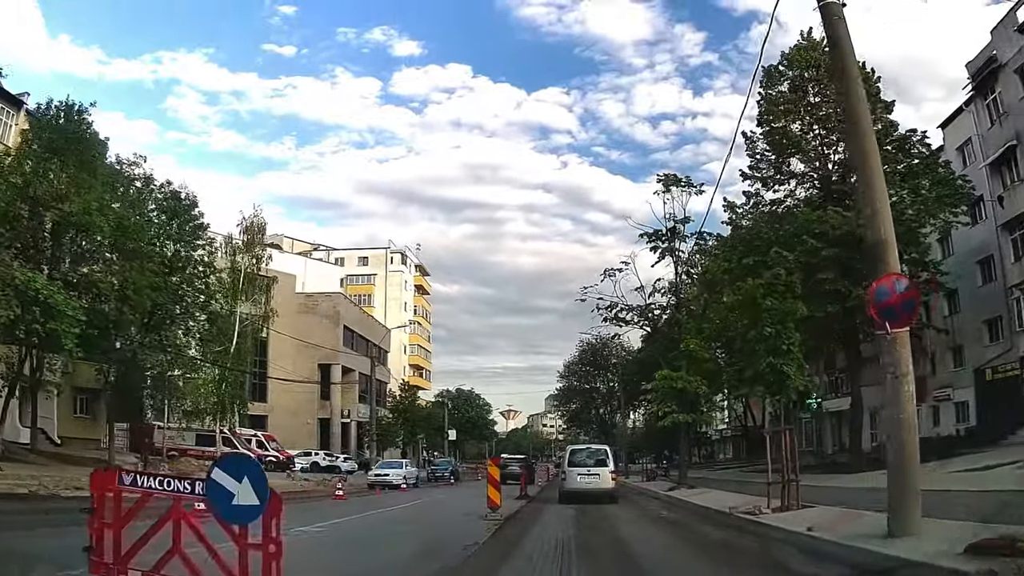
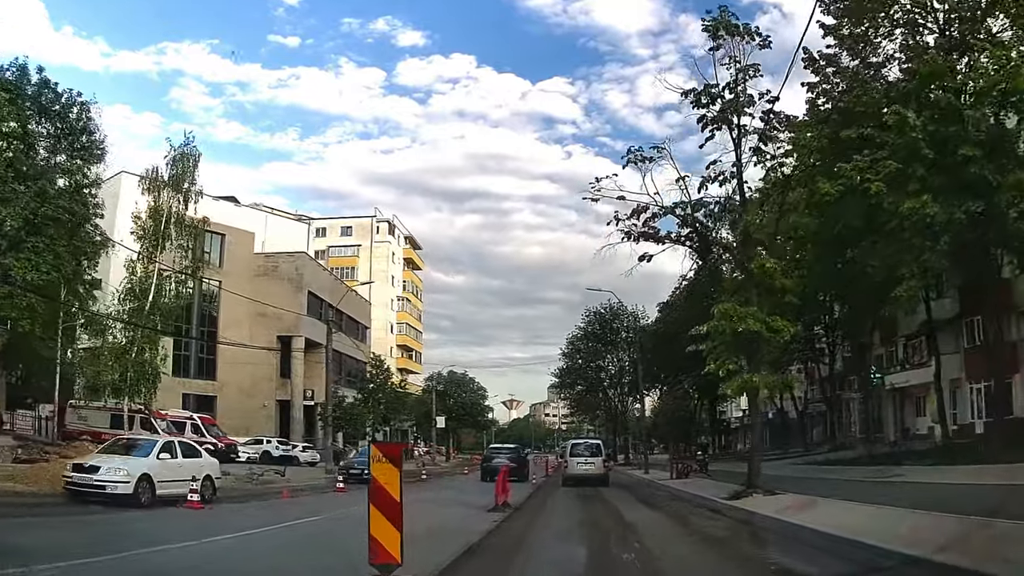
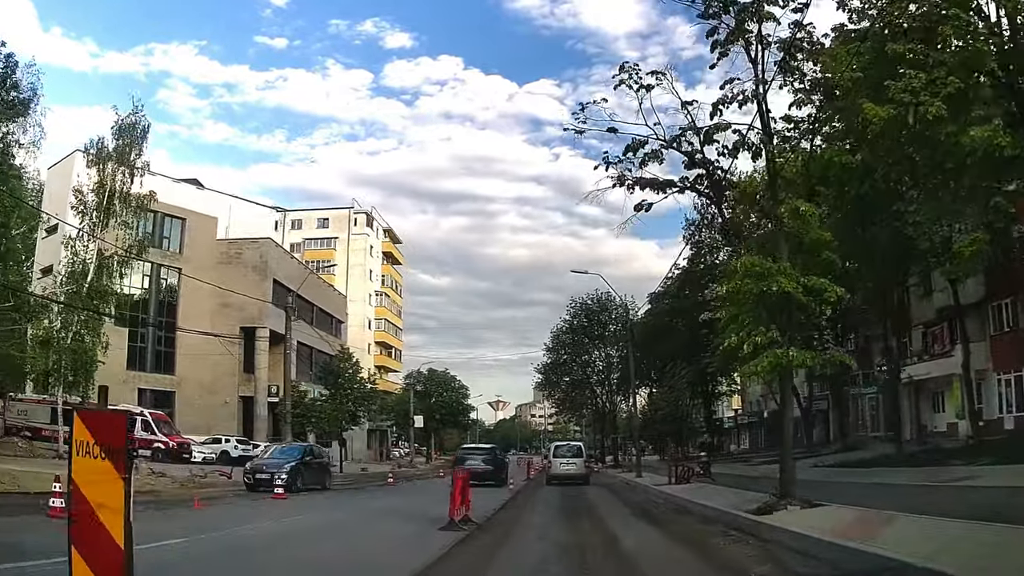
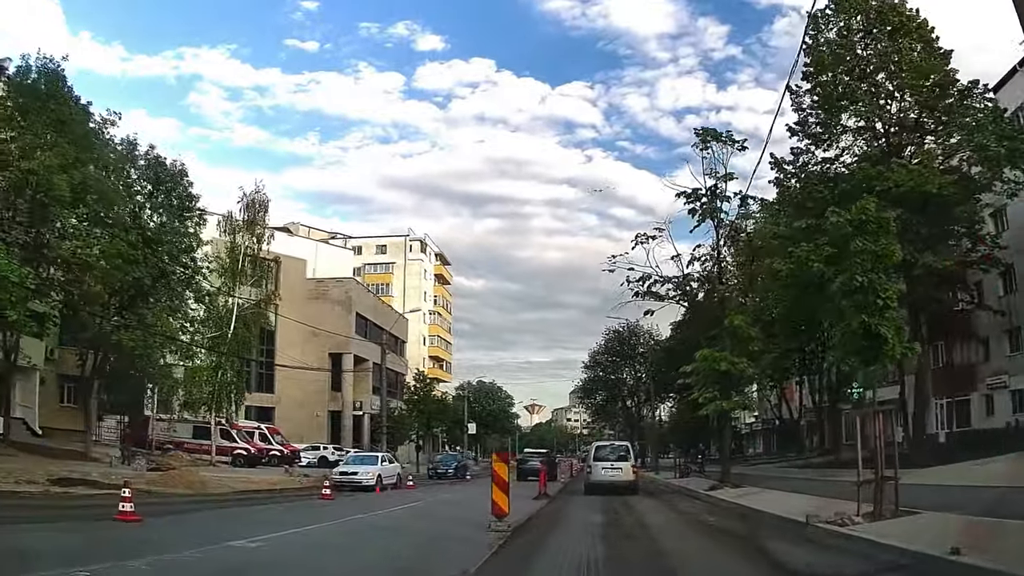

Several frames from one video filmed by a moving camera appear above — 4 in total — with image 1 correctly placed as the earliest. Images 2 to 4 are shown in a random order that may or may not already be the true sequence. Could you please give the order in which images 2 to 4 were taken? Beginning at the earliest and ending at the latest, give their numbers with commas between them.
4, 2, 3
